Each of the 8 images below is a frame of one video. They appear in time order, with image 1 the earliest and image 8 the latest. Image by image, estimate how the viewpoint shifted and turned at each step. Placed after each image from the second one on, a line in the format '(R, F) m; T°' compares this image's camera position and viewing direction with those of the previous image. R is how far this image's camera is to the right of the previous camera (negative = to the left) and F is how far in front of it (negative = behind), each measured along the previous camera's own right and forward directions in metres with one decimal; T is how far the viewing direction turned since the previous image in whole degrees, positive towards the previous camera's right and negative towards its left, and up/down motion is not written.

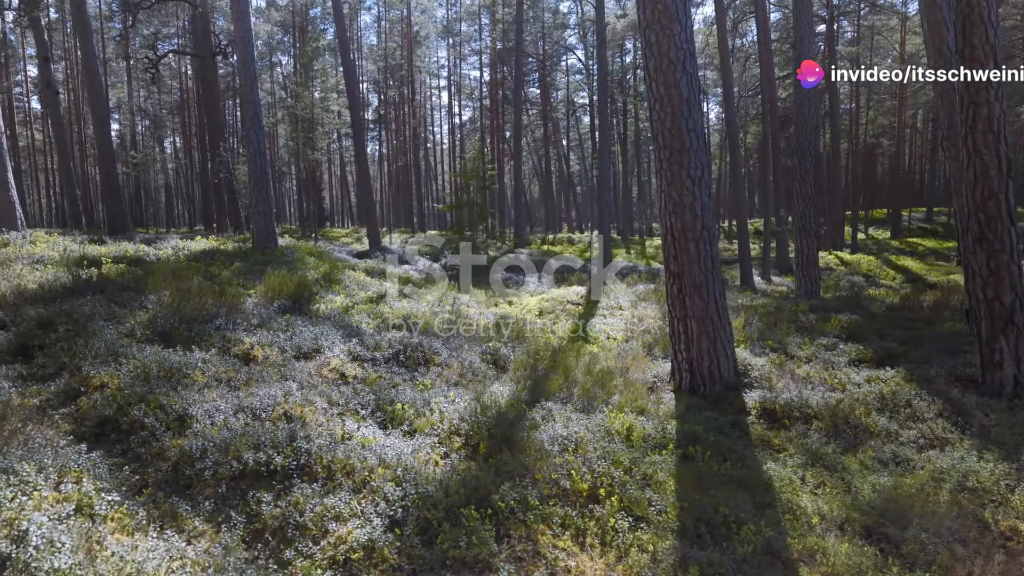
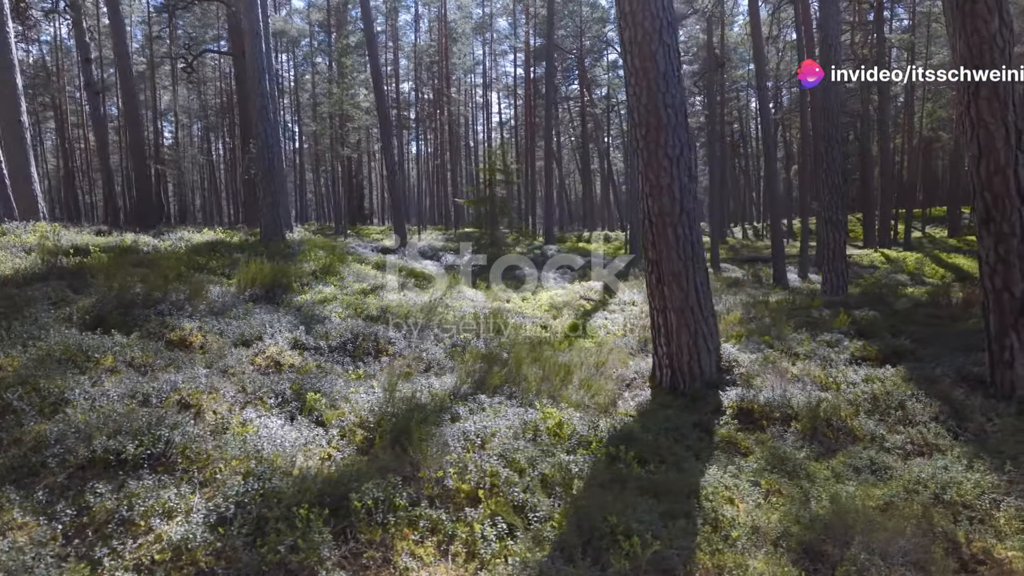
(+1.0, +0.5) m; -4°
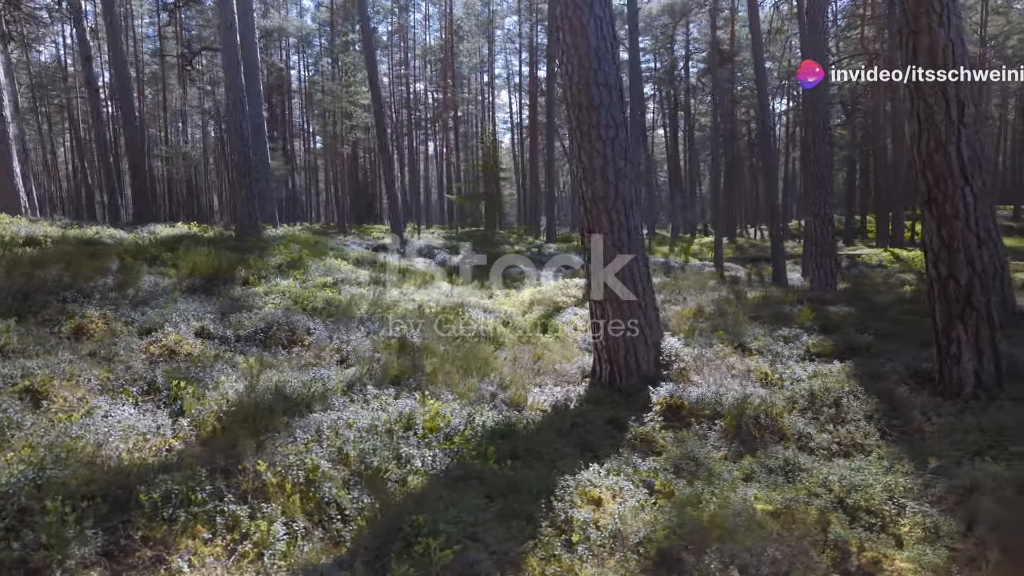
(+1.1, +0.4) m; -2°
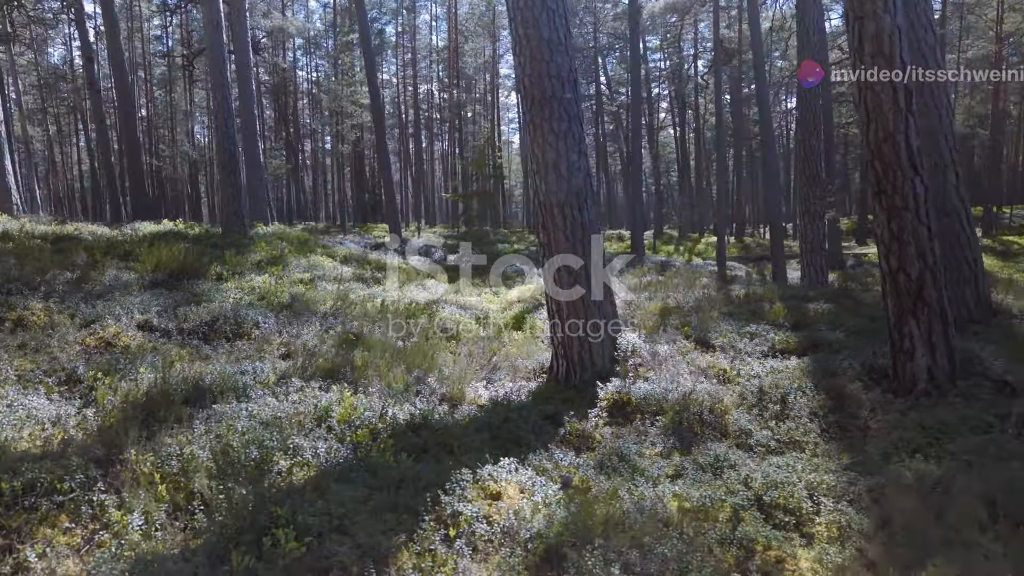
(+0.7, +0.1) m; -1°
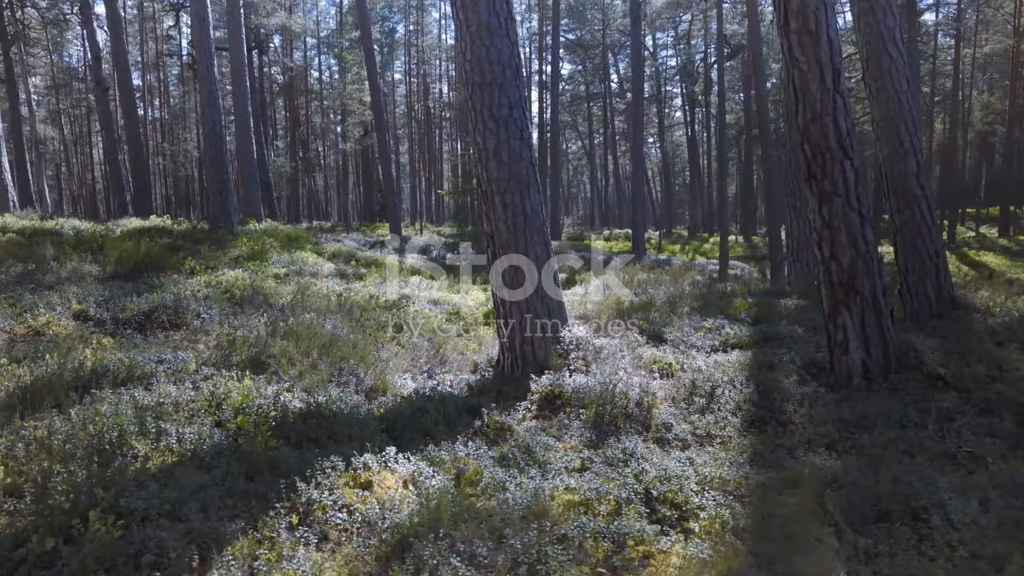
(+0.9, +0.1) m; -2°
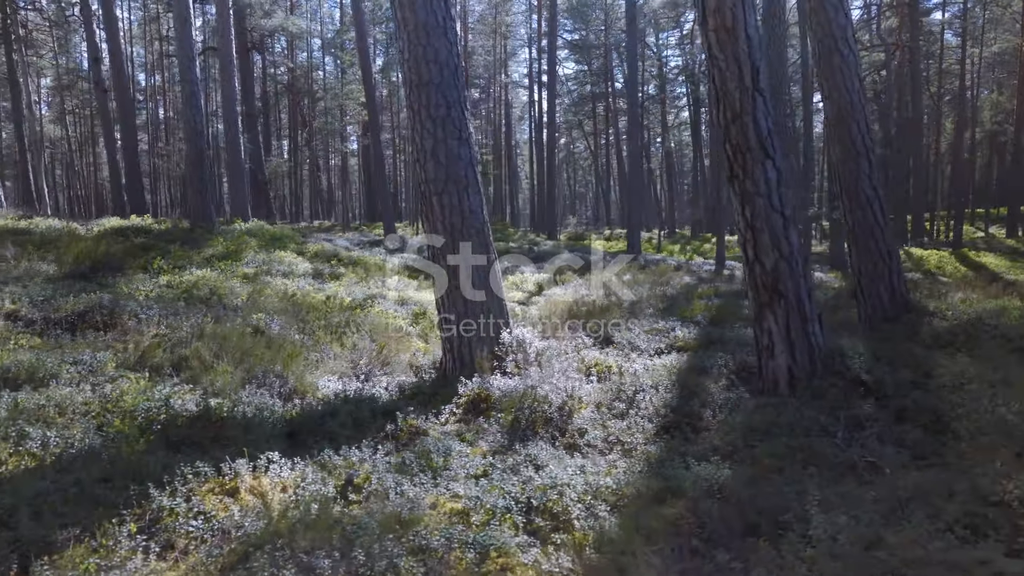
(+0.8, +0.1) m; -1°
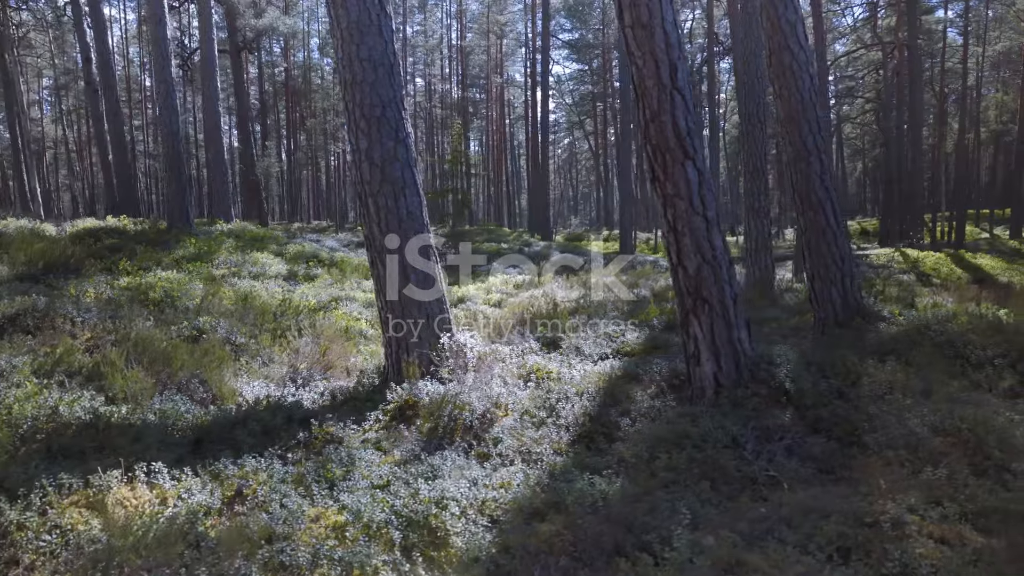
(+0.7, +0.2) m; -1°
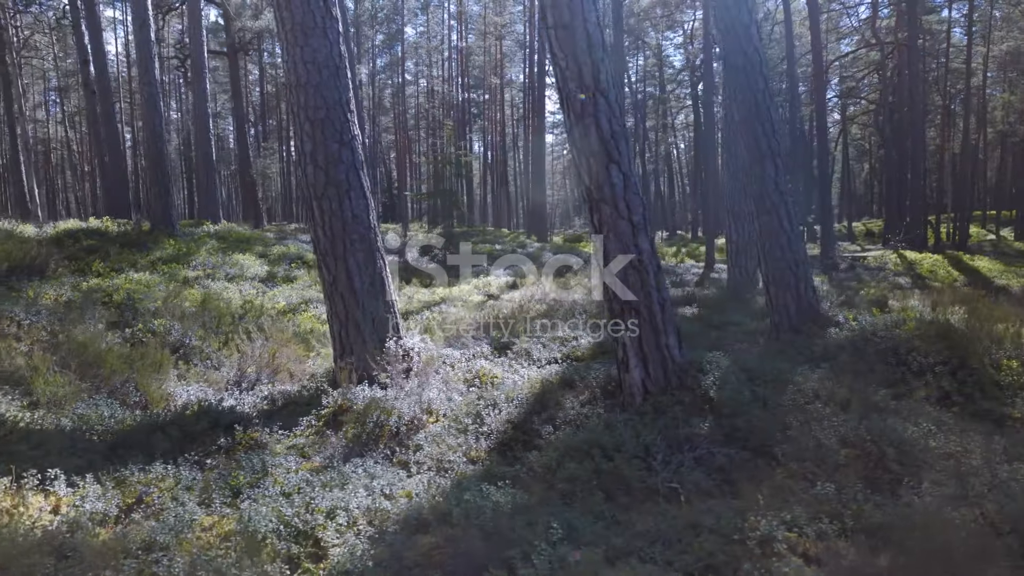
(+0.7, +0.1) m; -1°
